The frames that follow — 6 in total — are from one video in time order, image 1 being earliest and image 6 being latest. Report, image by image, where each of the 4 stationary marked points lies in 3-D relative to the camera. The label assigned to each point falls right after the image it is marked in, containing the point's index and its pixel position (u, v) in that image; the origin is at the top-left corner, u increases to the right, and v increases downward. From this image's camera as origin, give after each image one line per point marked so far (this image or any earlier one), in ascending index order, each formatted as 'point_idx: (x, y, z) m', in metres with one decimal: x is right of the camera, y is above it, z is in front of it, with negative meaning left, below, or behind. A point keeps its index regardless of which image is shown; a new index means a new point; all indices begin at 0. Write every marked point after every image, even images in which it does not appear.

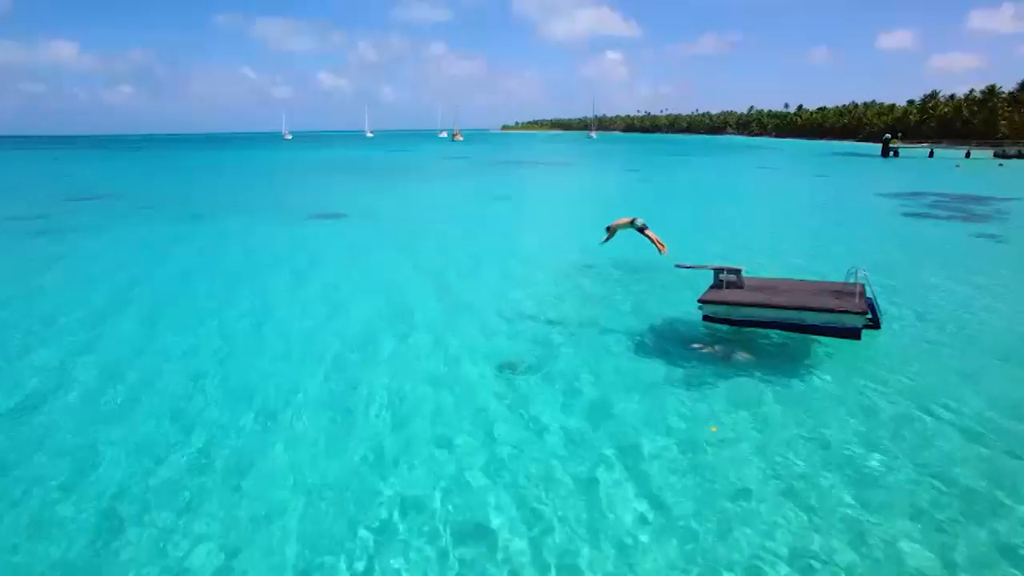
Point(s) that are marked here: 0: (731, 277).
0: (+4.0, +0.2, +10.4) m
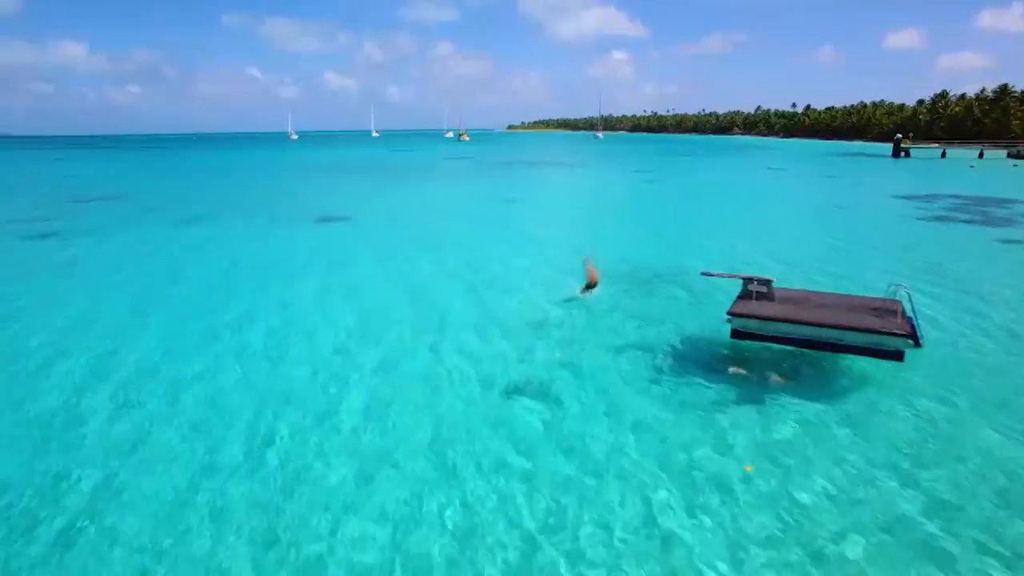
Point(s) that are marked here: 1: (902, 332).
0: (+4.2, 0.0, +9.9) m
1: (+5.6, -0.6, +8.5) m
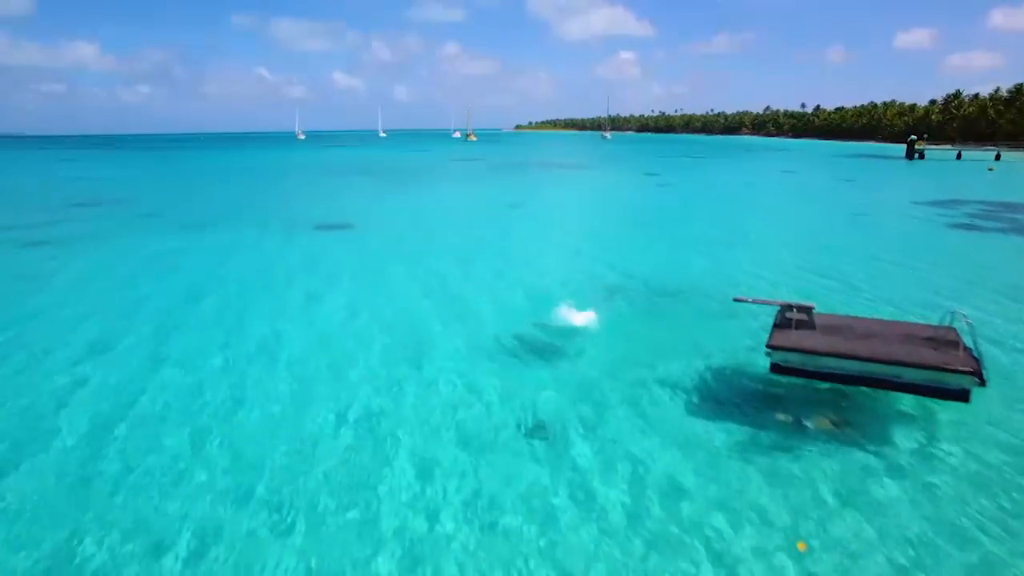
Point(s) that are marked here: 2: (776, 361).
0: (+4.4, -0.4, +9.0) m
1: (+5.8, -1.0, +7.6) m
2: (+3.9, -1.1, +8.6) m
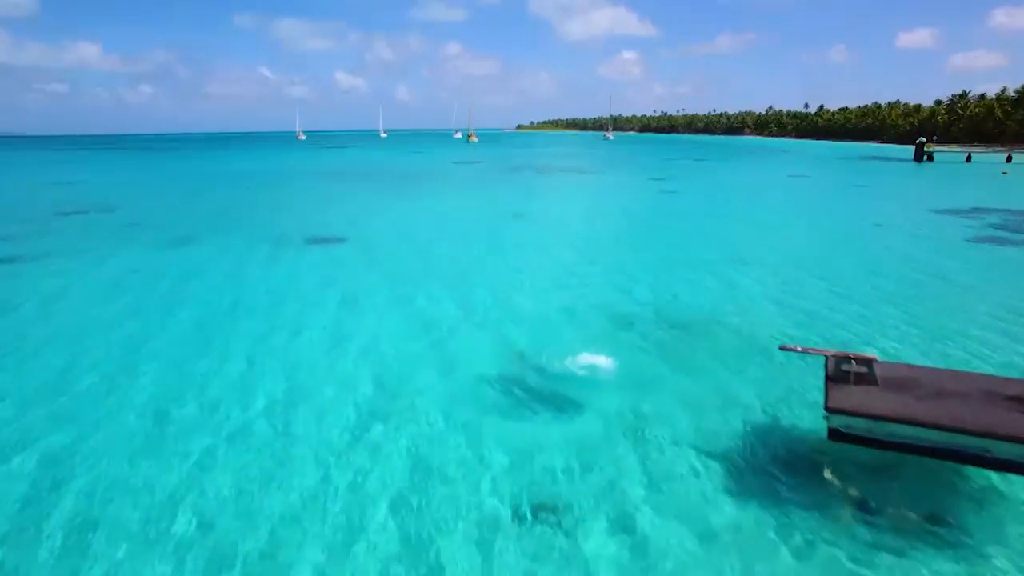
0: (+4.4, -1.0, +7.7) m
1: (+5.8, -1.7, +6.3) m
2: (+3.9, -1.7, +7.3) m
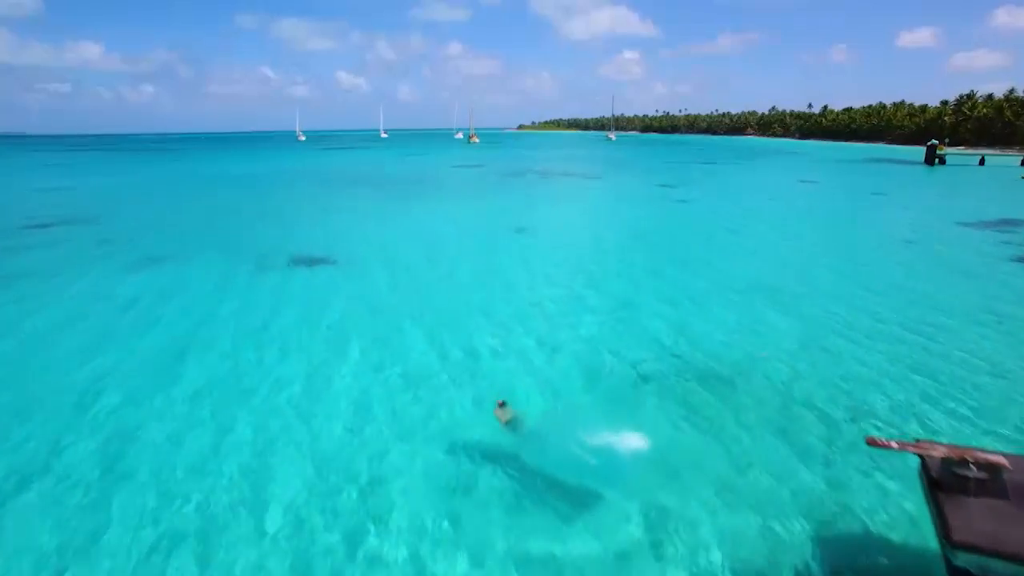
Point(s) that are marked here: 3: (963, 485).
0: (+4.5, -1.9, +5.9) m
1: (+5.9, -2.5, +4.5) m
2: (+4.0, -2.5, +5.5) m
3: (+4.4, -2.0, +5.9) m
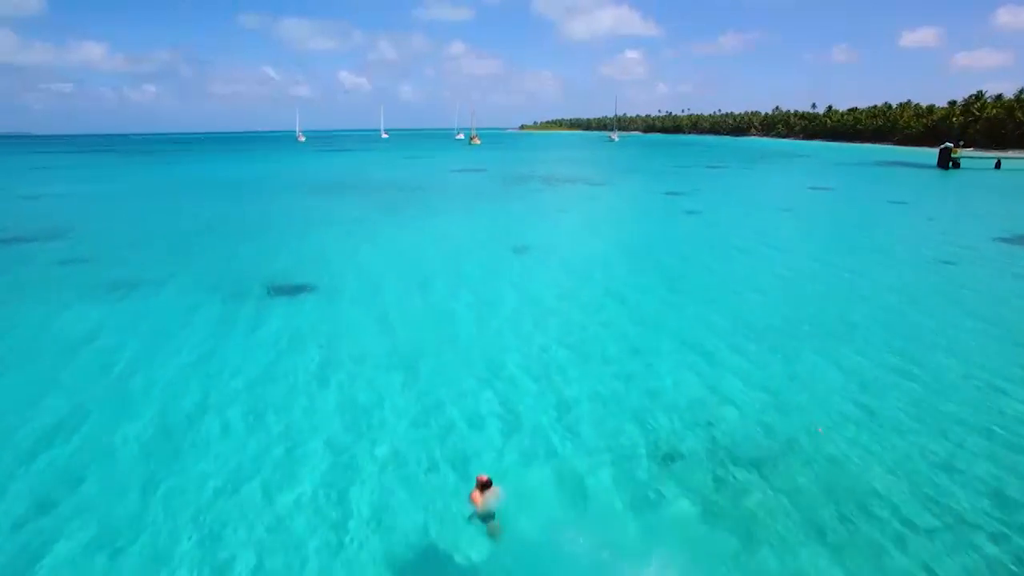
0: (+4.5, -2.8, +3.8) m
1: (+6.0, -3.5, +2.4) m
2: (+4.1, -3.5, +3.4) m
3: (+4.4, -3.0, +3.8) m
